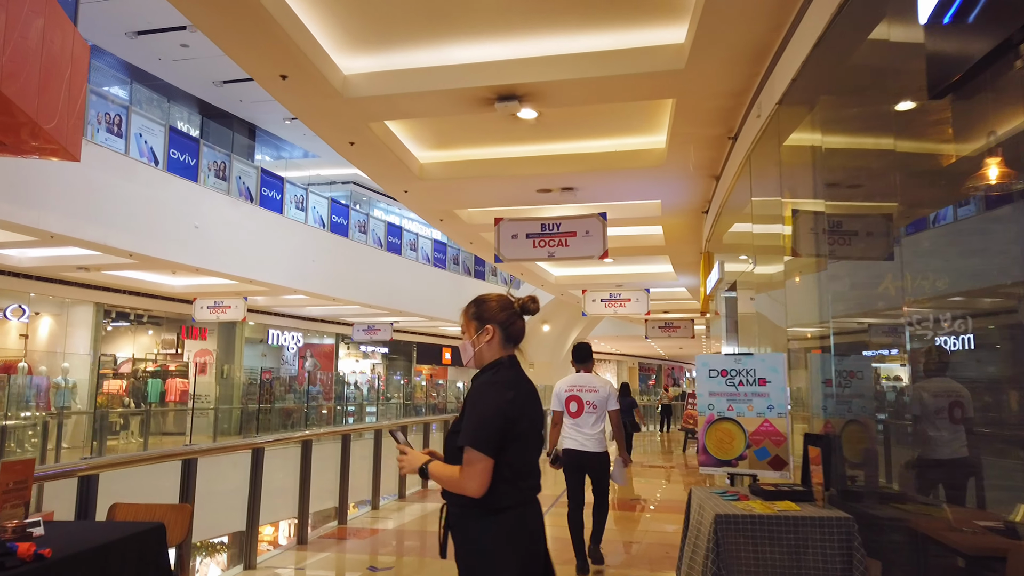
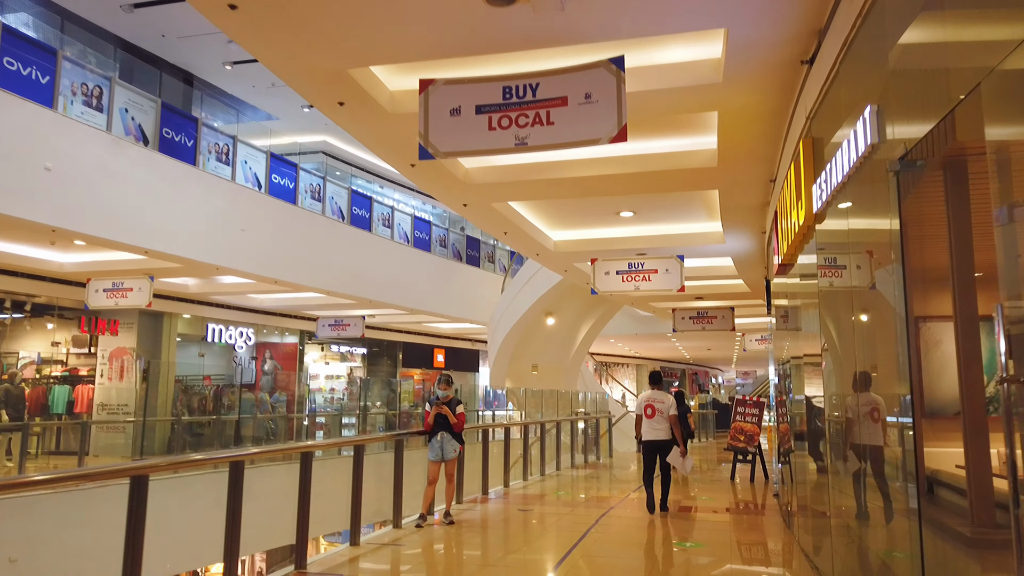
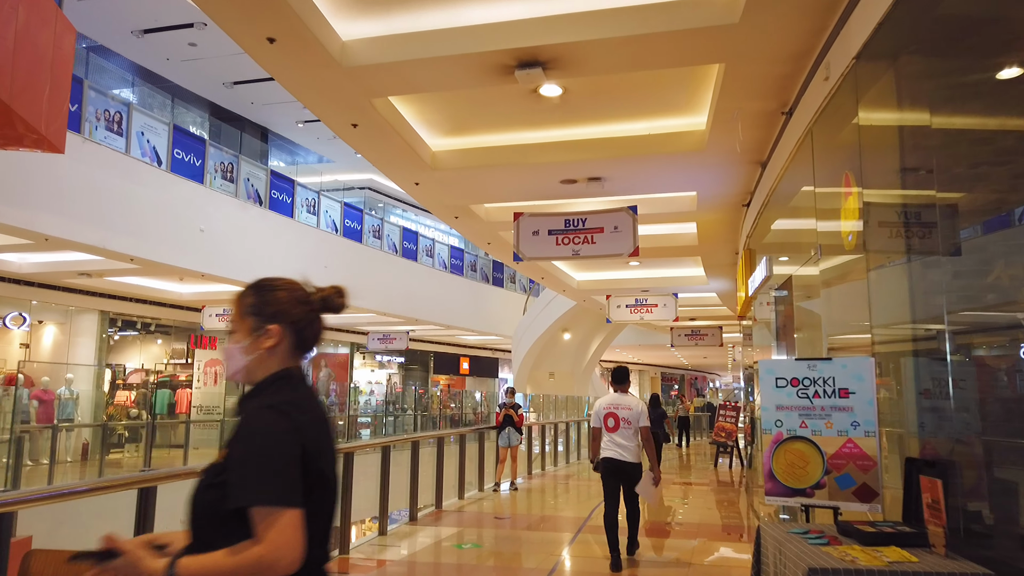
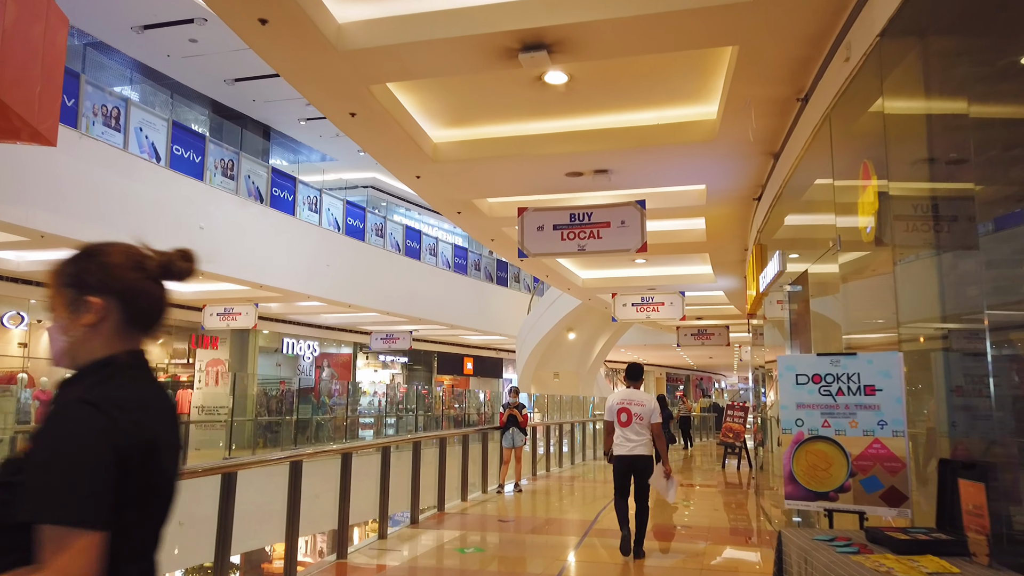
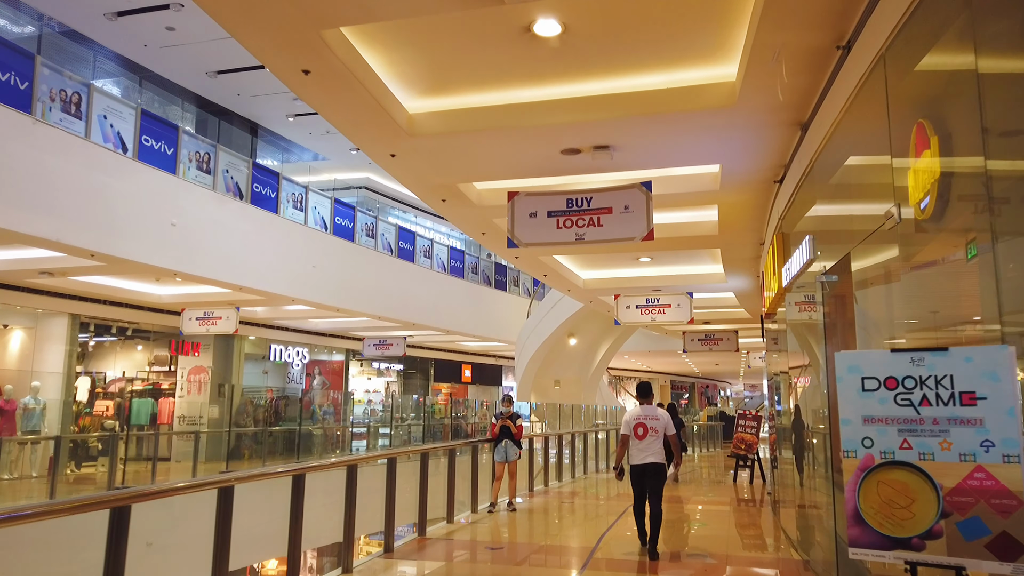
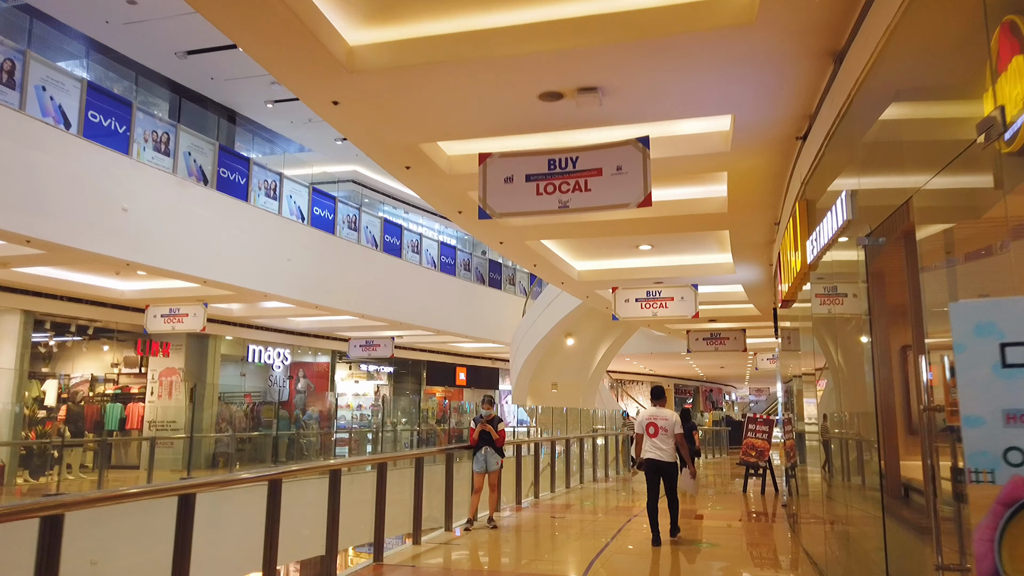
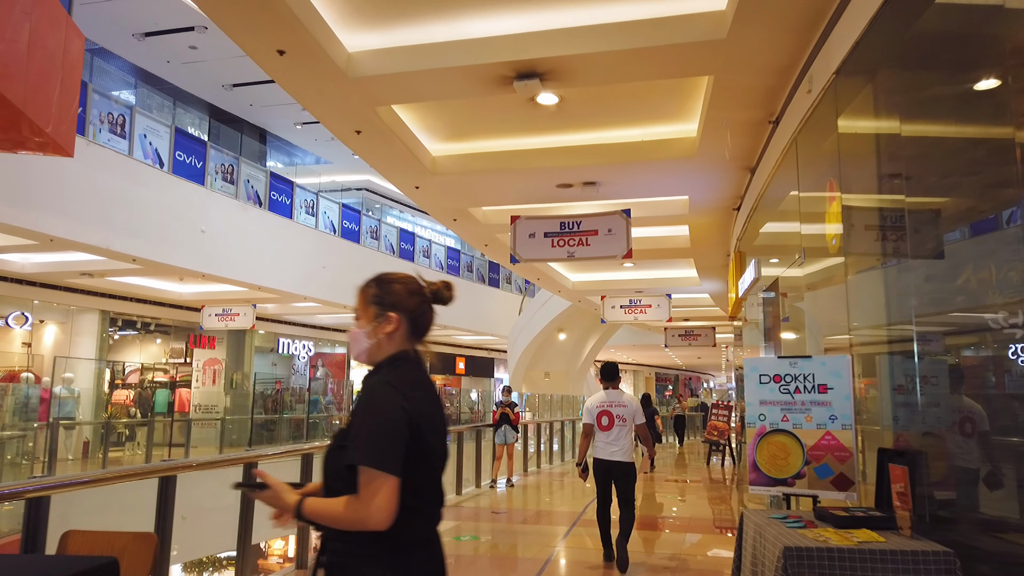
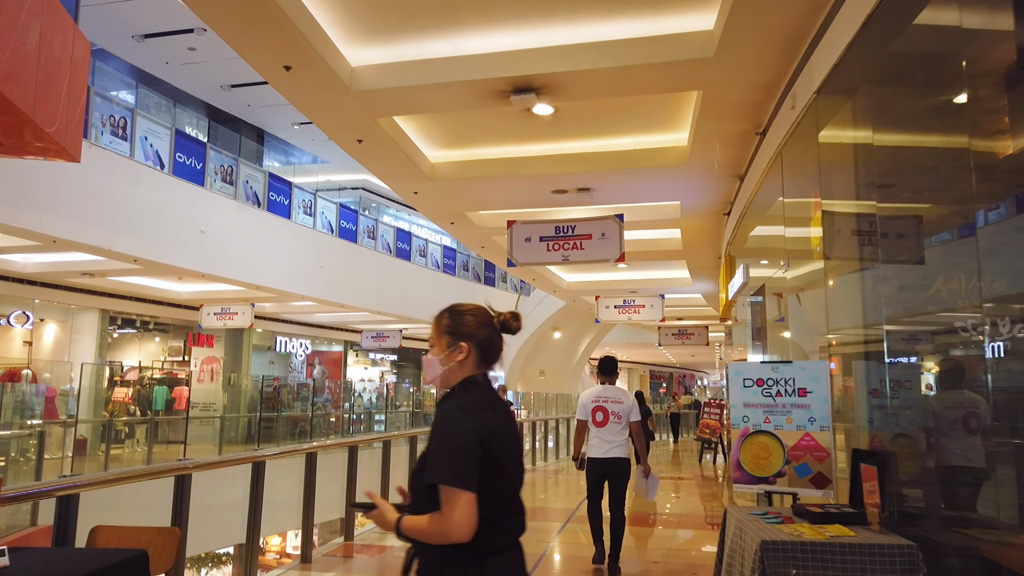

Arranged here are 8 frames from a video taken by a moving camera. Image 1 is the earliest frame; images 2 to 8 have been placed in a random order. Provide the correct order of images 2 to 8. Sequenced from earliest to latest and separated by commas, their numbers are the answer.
8, 7, 3, 4, 5, 6, 2
